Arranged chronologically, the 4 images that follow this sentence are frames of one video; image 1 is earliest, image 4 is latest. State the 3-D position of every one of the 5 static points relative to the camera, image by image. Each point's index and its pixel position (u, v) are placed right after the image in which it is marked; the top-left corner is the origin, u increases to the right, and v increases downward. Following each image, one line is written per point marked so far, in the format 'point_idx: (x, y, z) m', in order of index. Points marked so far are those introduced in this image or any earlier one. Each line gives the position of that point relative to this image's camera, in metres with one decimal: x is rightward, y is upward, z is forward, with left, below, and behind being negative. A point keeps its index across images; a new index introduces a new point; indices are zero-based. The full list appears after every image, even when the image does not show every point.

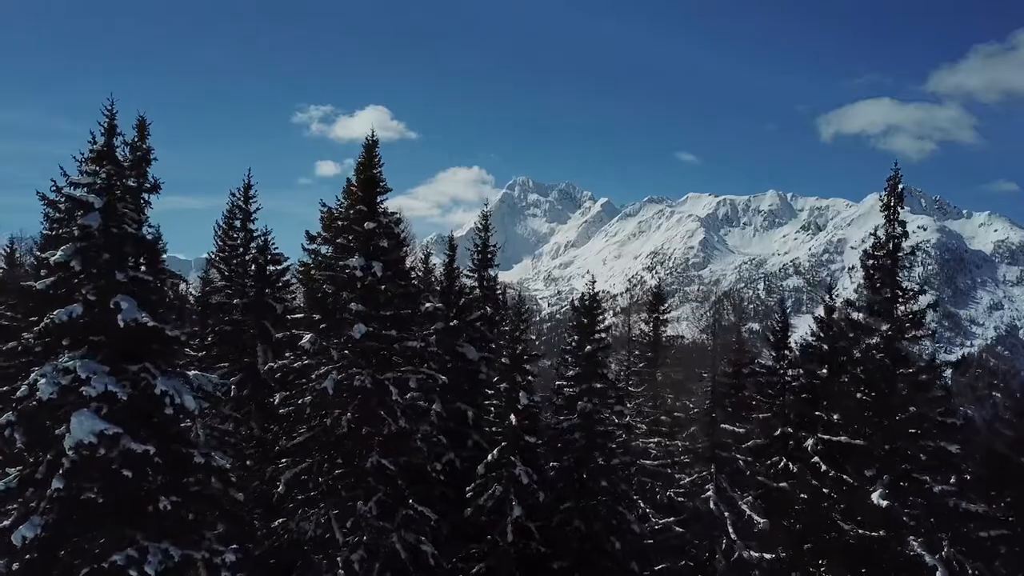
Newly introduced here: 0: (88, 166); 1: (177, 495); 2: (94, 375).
0: (-10.1, +2.9, +15.4) m
1: (-7.8, -4.9, +15.1) m
2: (-8.9, -1.9, +13.8) m
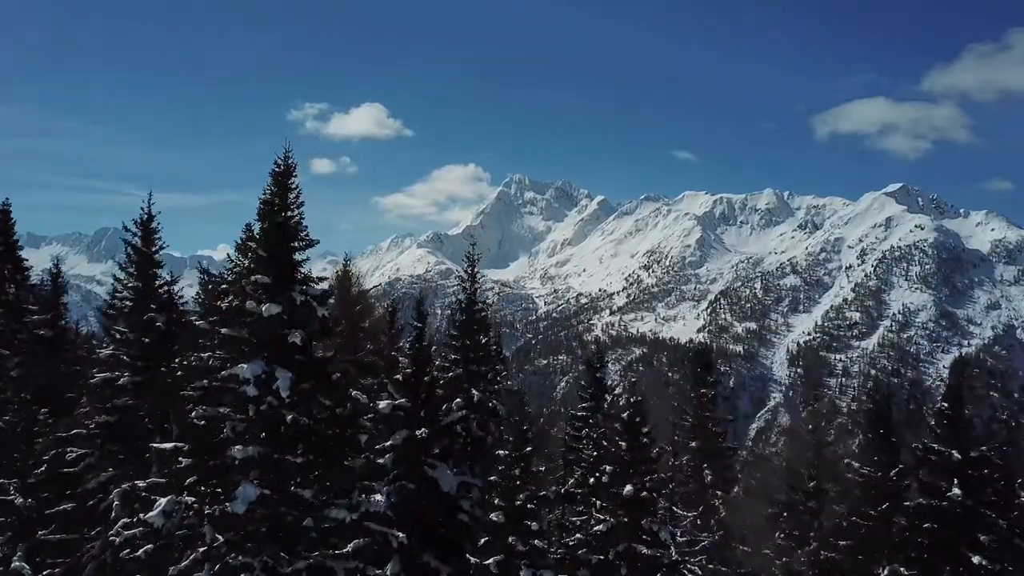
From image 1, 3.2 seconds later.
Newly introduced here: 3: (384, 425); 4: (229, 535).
0: (-10.2, +0.5, +7.1) m
1: (-7.8, -7.3, +6.8) m
2: (-9.0, -4.3, +5.5) m
3: (-3.3, -3.5, +16.5) m
4: (-5.1, -4.5, +12.0) m
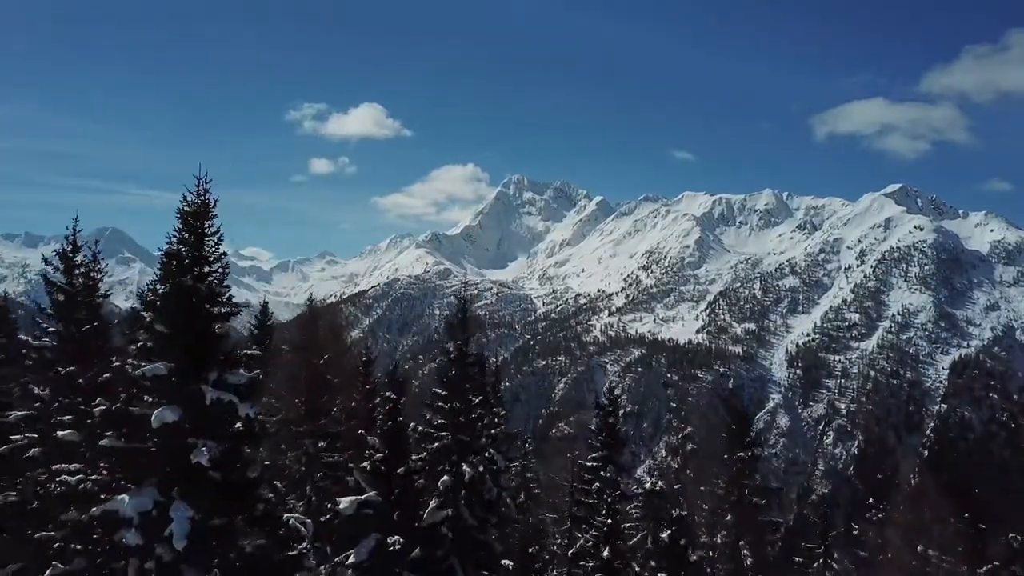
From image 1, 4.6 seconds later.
0: (-9.4, -0.5, +4.5) m
1: (-7.1, -8.3, +4.2) m
2: (-8.2, -5.3, +2.9) m
3: (-2.6, -4.5, +13.9) m
4: (-4.3, -5.6, +9.4) m
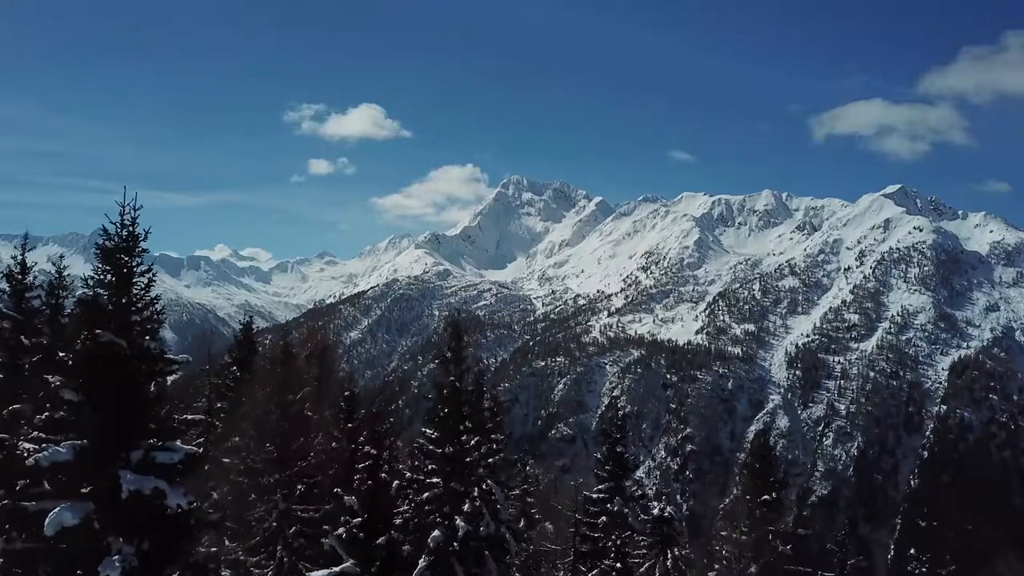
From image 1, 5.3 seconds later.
0: (-8.5, -0.6, +3.0) m
1: (-6.2, -8.4, +2.7) m
2: (-7.3, -5.4, +1.5) m
3: (-1.7, -4.6, +12.4) m
4: (-3.4, -5.6, +8.0) m
